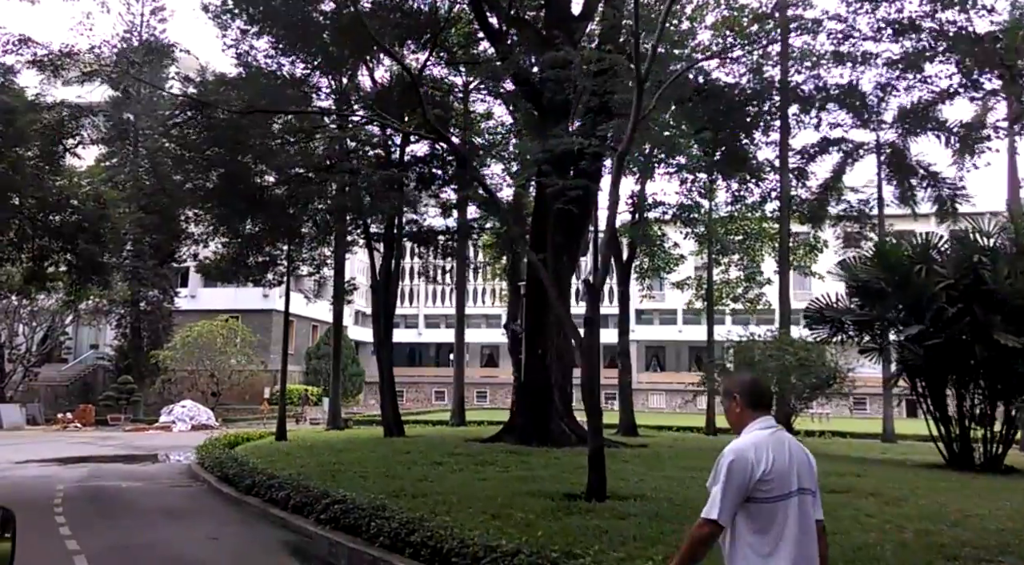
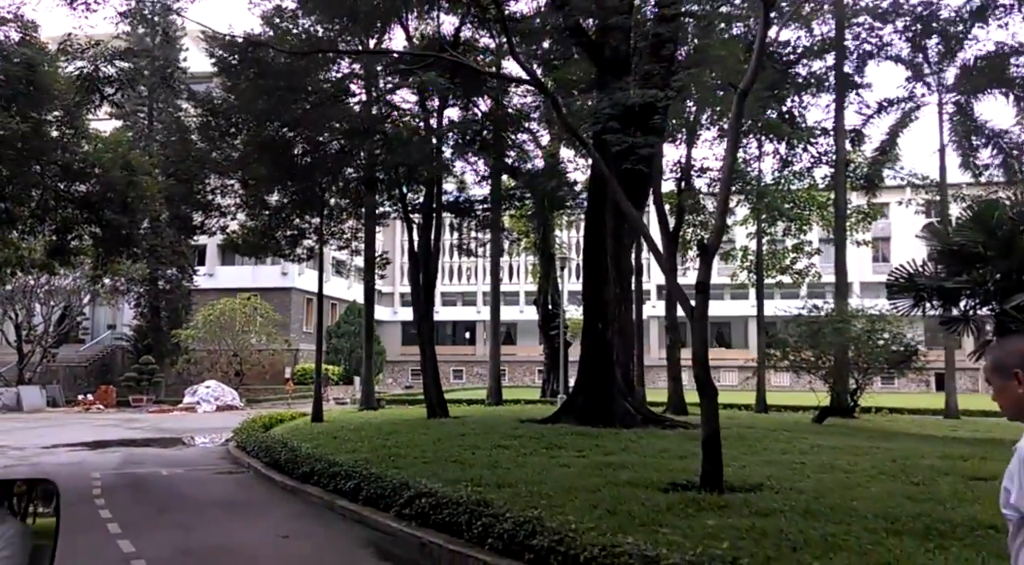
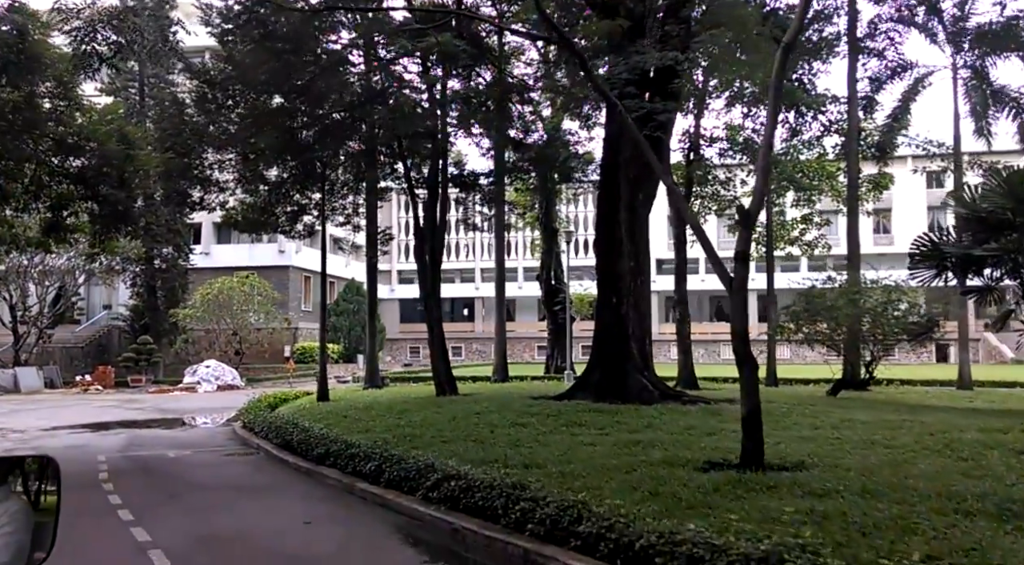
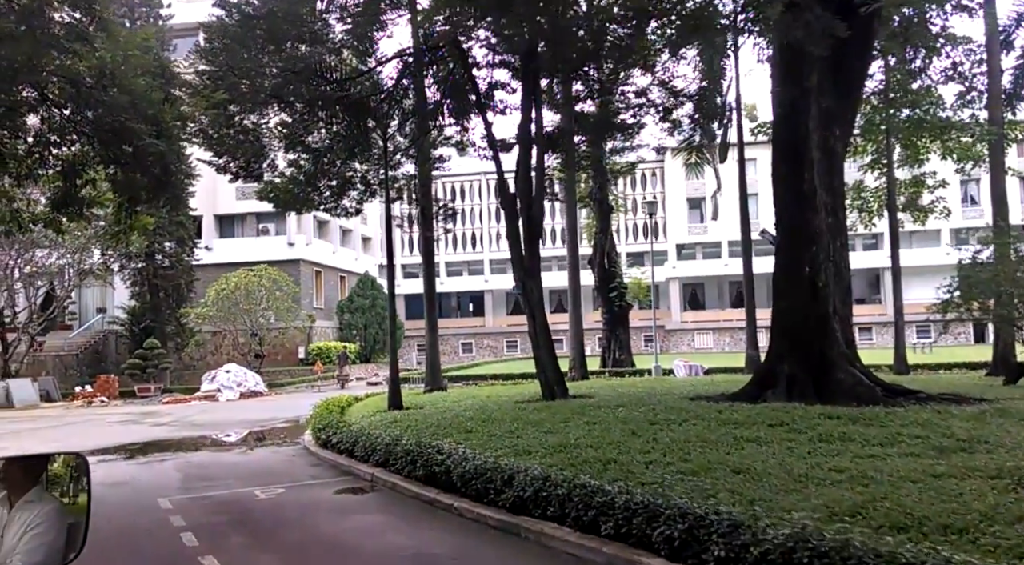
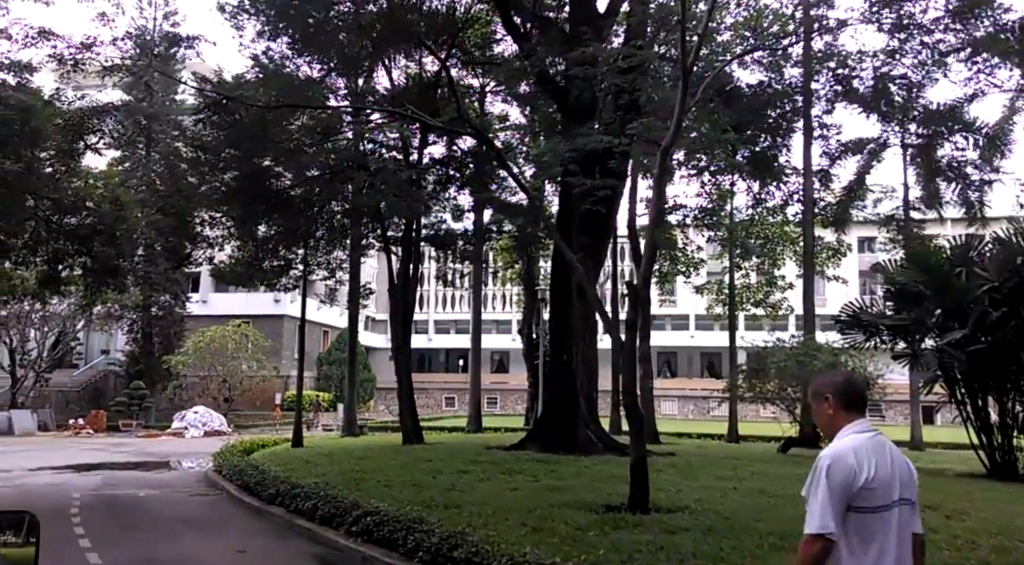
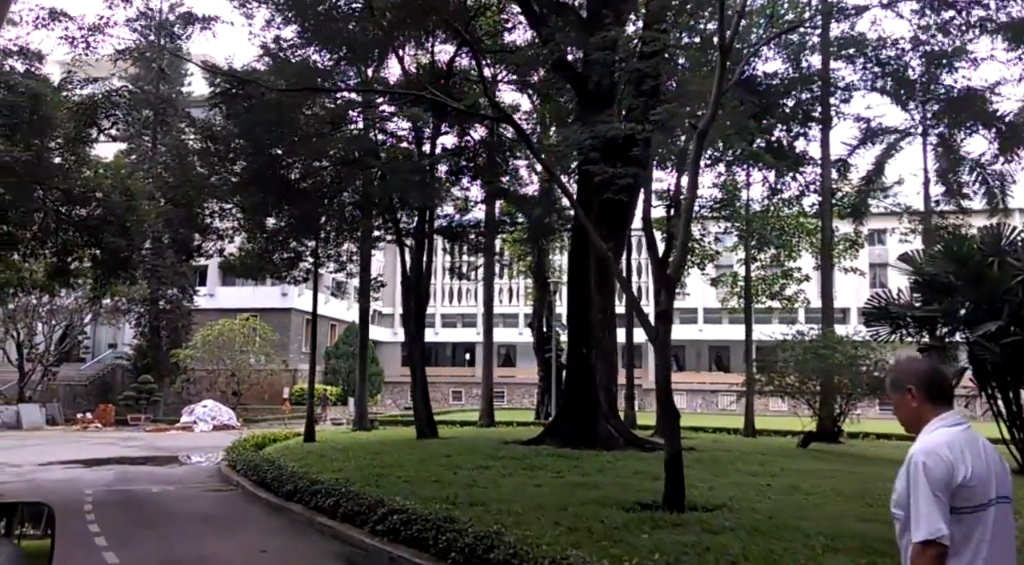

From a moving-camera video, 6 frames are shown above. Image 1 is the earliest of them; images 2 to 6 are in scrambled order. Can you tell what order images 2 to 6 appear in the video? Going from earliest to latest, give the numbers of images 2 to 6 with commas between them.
5, 6, 2, 3, 4
